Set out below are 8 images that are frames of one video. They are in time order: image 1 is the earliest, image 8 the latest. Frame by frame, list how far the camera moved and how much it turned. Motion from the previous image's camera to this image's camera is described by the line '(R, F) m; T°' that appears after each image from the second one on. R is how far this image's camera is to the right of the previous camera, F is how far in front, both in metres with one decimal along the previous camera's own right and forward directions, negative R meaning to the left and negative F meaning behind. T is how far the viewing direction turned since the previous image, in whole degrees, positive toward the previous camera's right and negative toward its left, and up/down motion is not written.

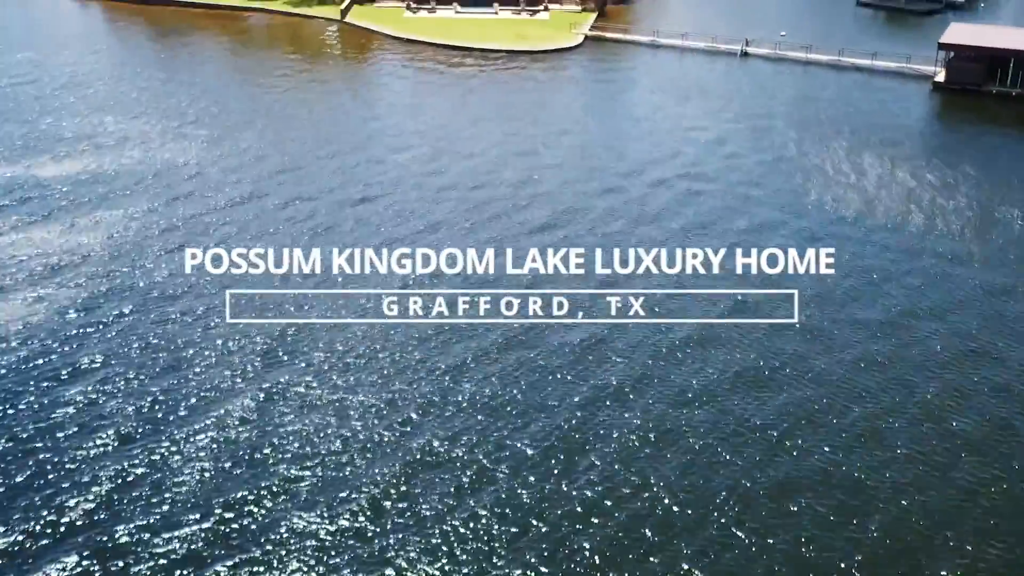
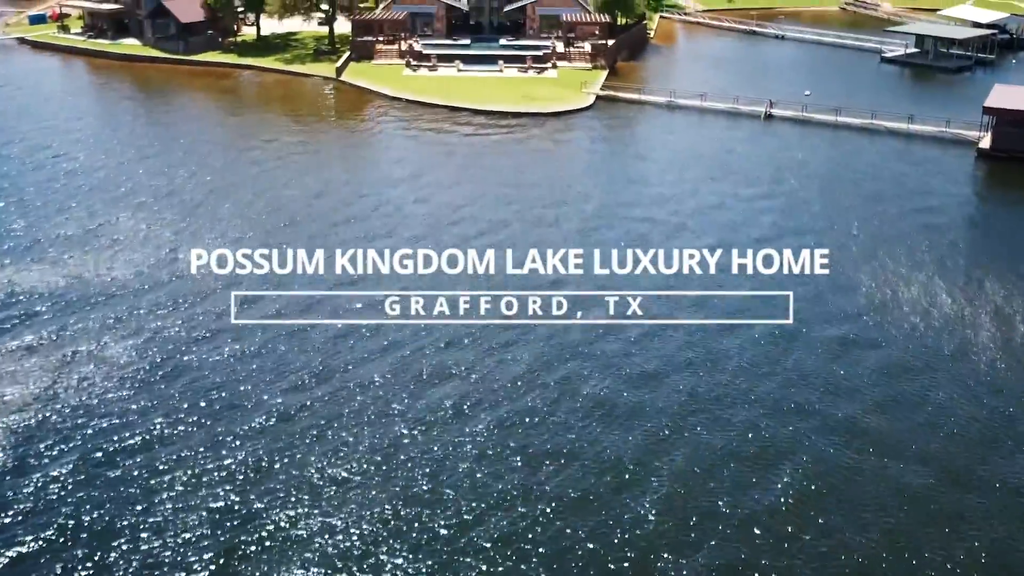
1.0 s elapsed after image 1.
(-0.4, +5.5) m; 0°
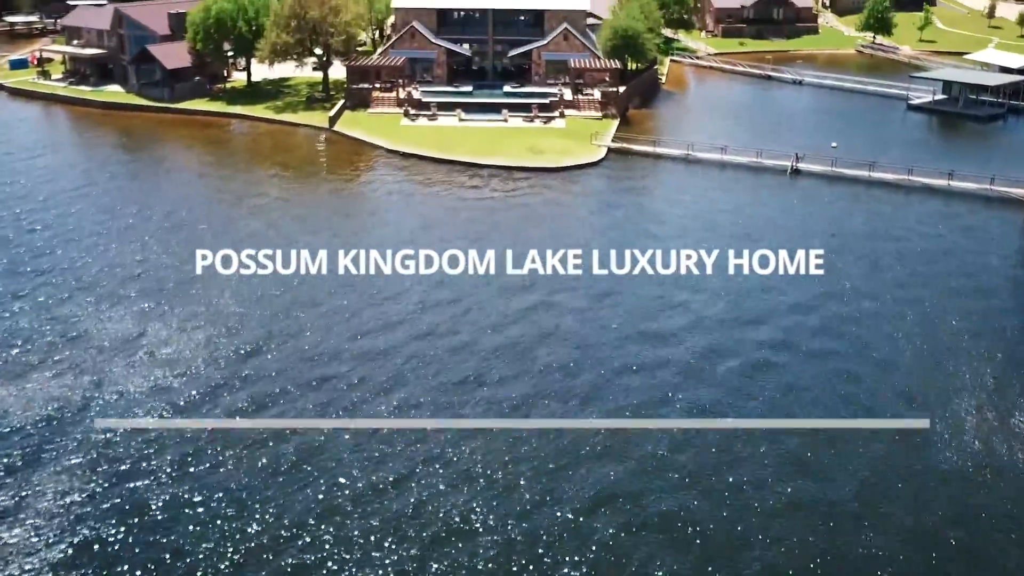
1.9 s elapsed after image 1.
(-0.3, +5.3) m; 0°
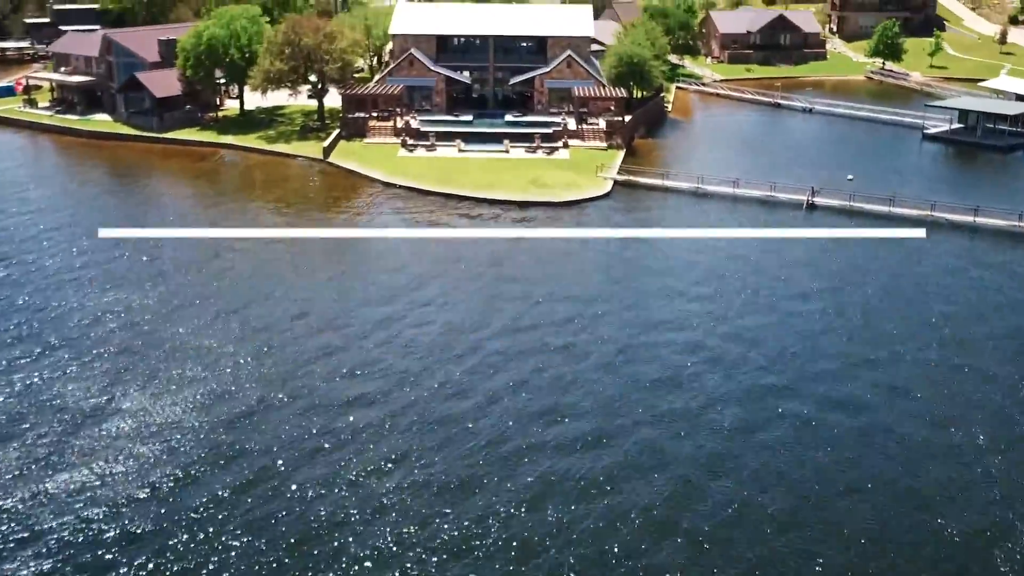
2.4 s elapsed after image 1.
(-0.1, +3.1) m; 0°
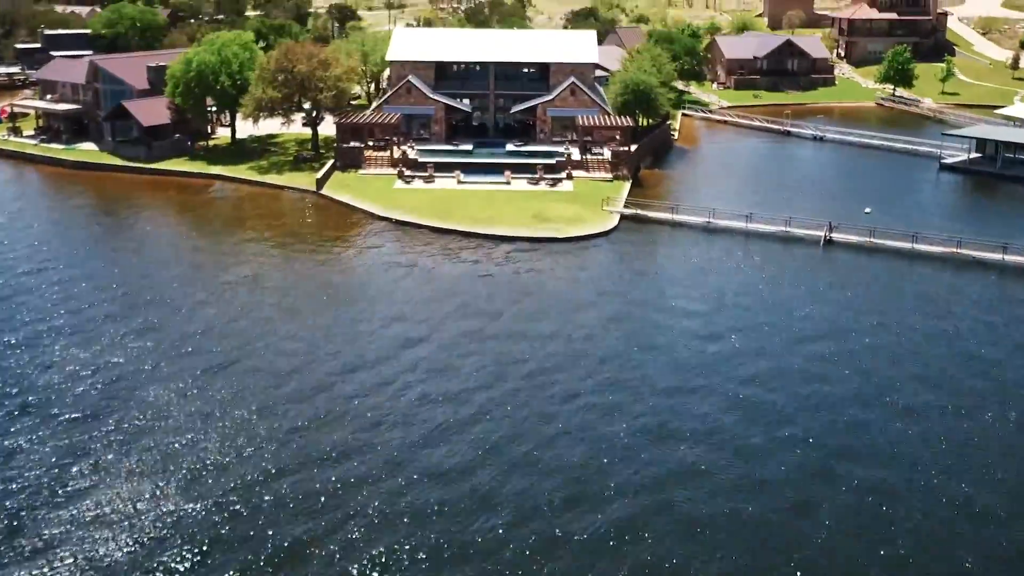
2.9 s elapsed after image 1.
(0.0, +3.2) m; 0°
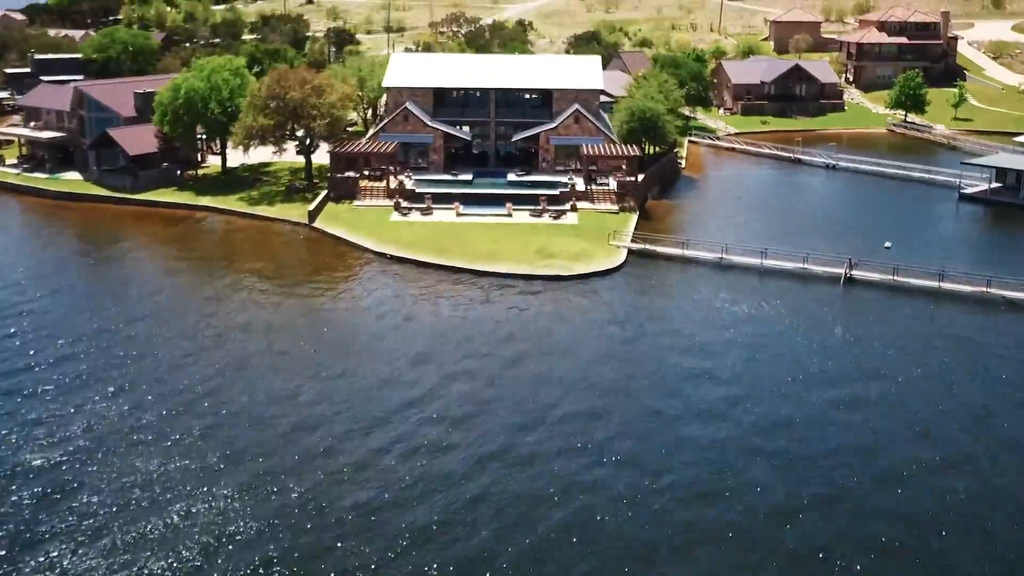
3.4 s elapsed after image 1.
(-0.1, +3.3) m; 0°
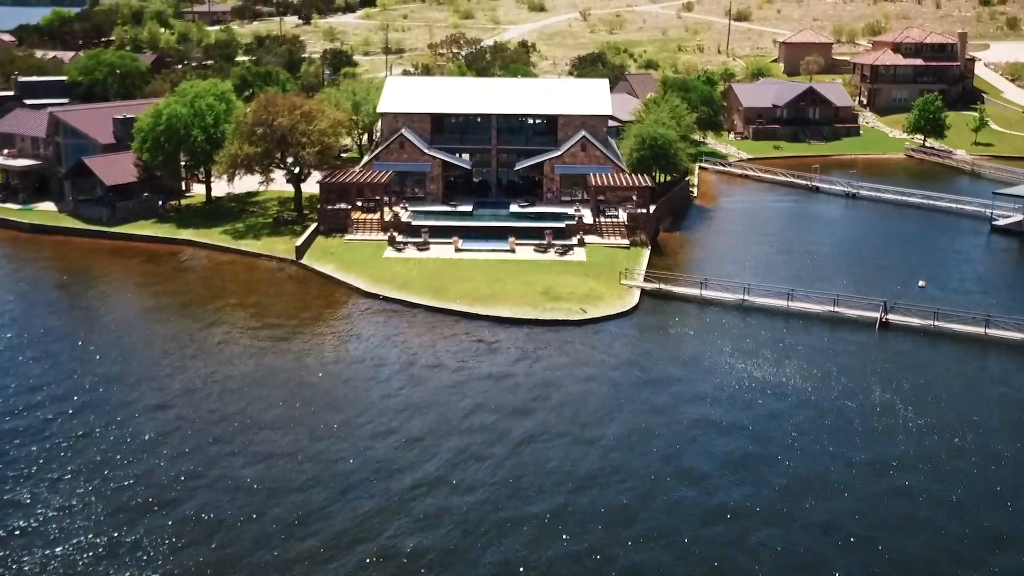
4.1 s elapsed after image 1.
(-0.1, +4.8) m; 0°
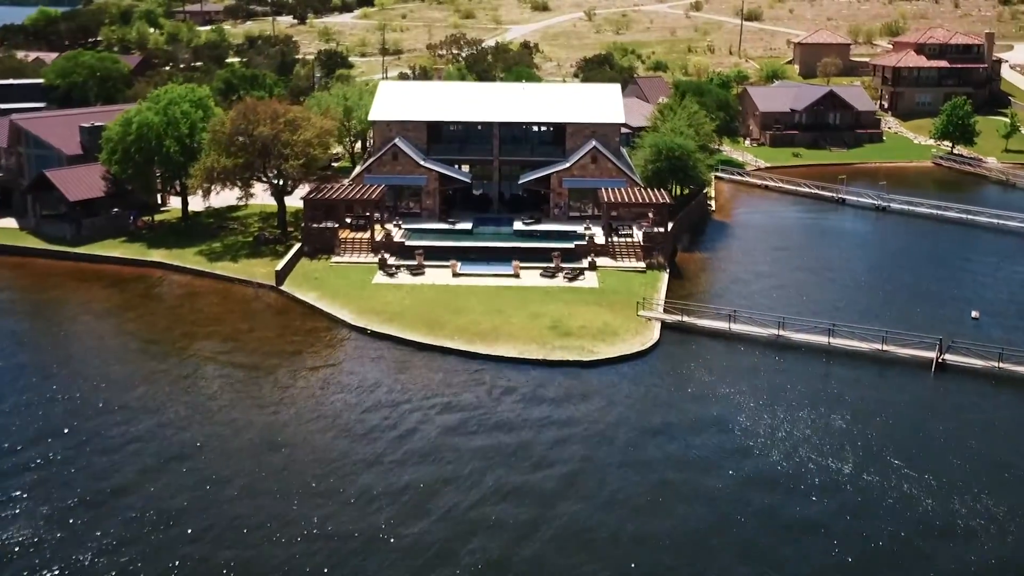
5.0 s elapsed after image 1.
(-0.1, +6.2) m; 0°
